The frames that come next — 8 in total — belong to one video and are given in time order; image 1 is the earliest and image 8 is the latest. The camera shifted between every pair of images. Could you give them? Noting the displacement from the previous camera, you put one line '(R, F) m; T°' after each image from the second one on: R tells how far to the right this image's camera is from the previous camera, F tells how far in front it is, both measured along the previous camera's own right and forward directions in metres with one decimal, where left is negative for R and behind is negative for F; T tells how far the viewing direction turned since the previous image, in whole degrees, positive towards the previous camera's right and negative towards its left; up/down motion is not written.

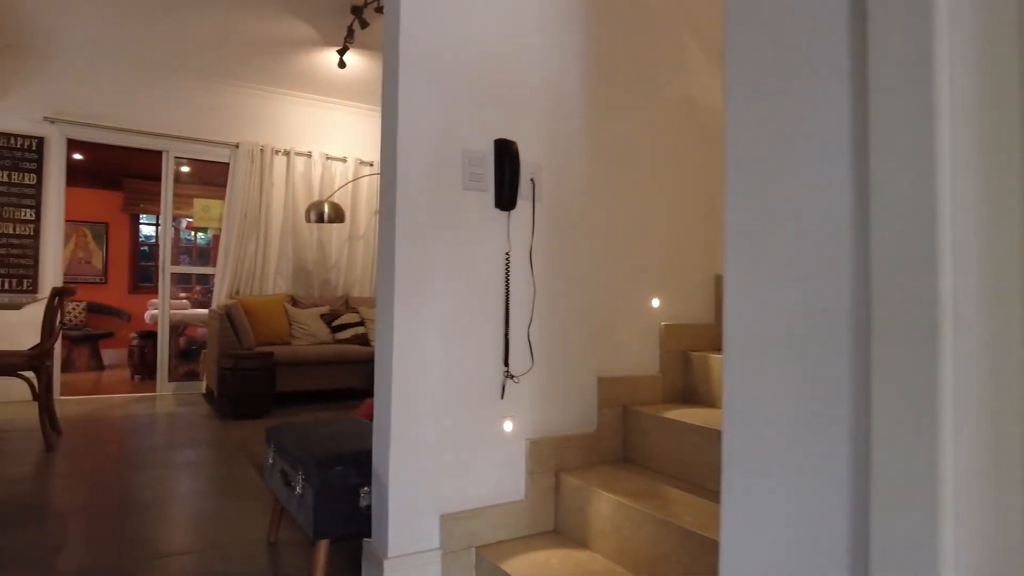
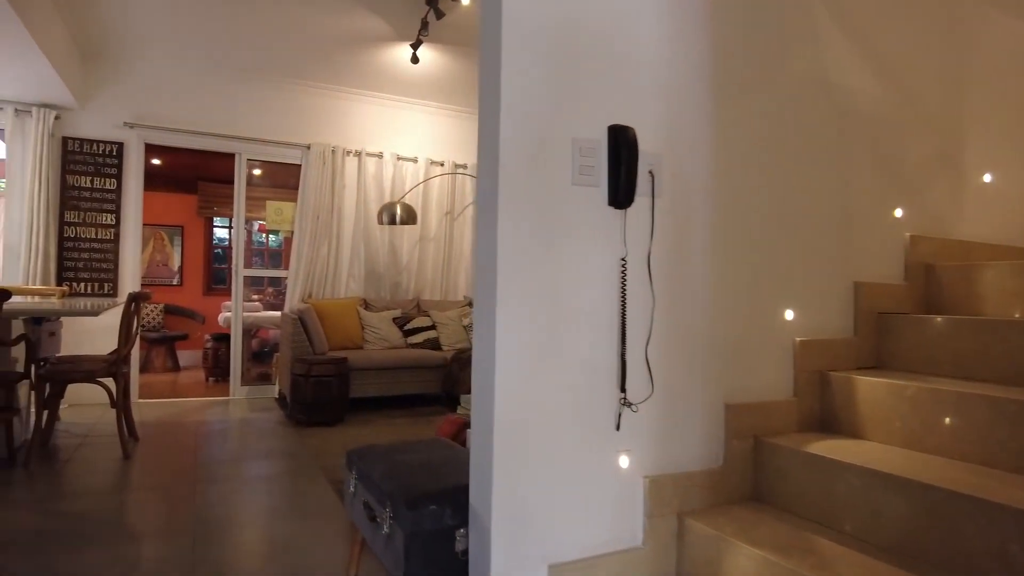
(-0.1, +0.2) m; -5°
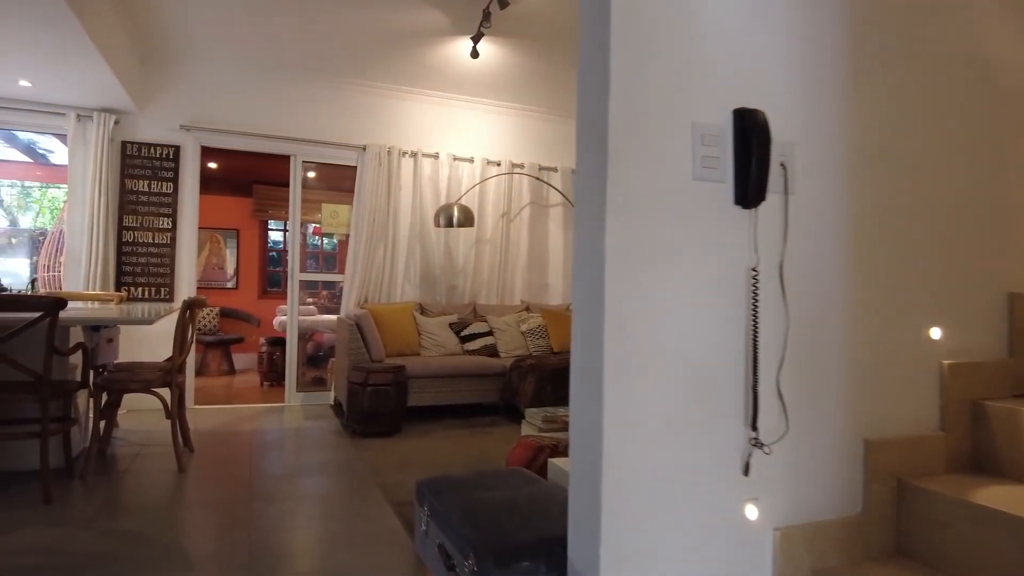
(-0.1, +0.2) m; -4°
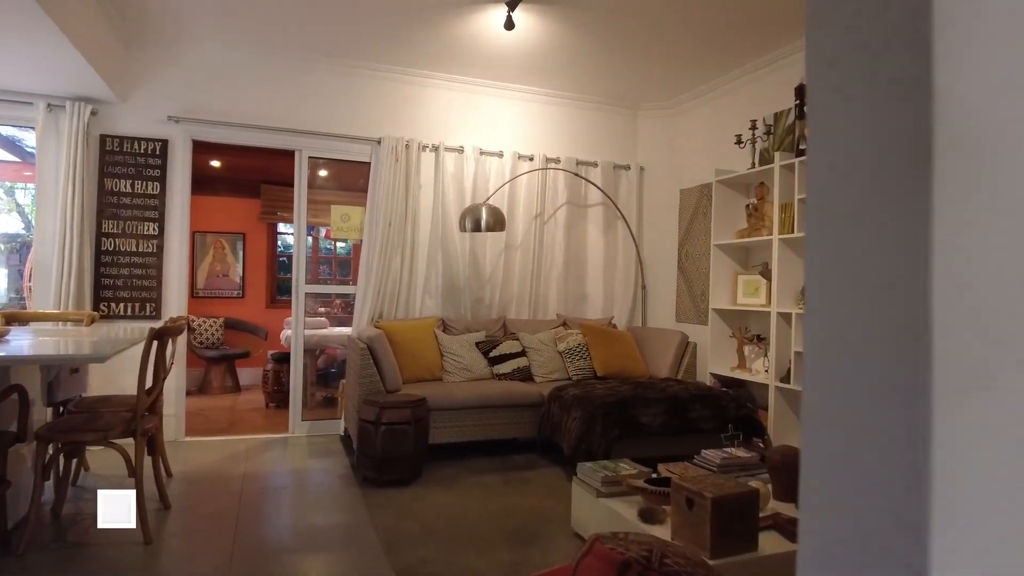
(-0.1, +0.6) m; -2°
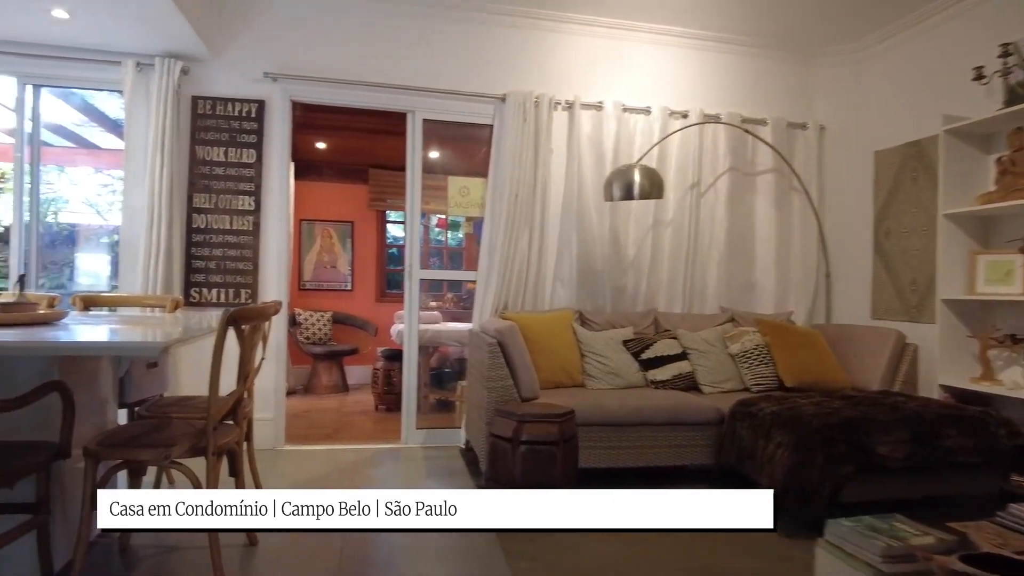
(-0.3, +0.8) m; -9°
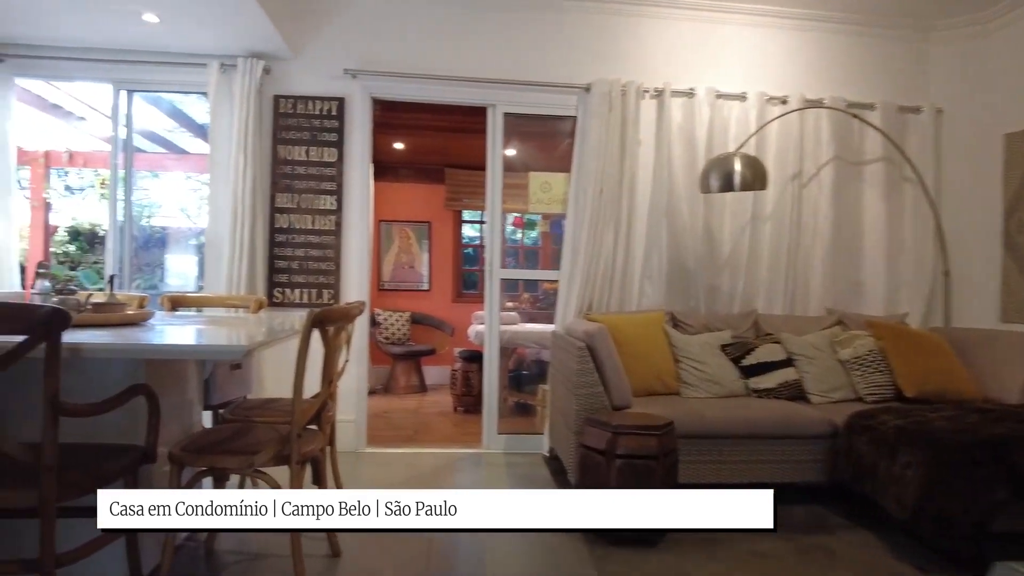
(-0.1, +0.2) m; -6°
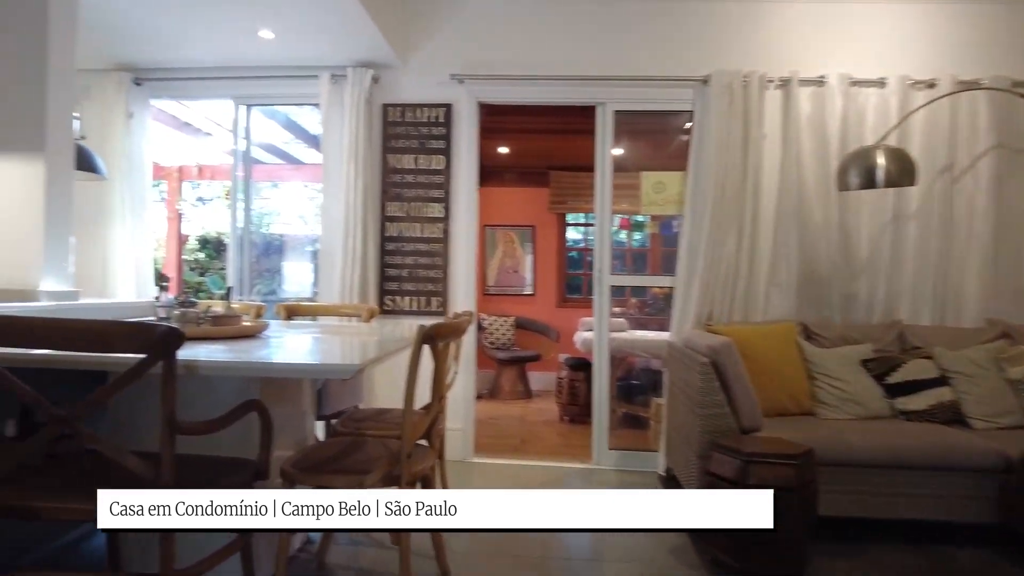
(-0.1, +0.1) m; -9°
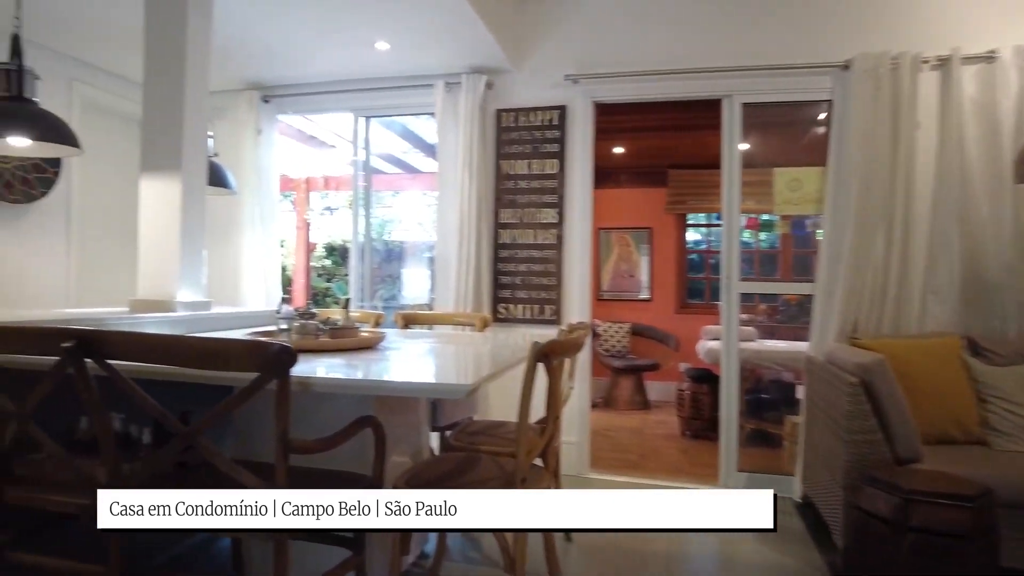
(0.0, +0.1) m; -10°
